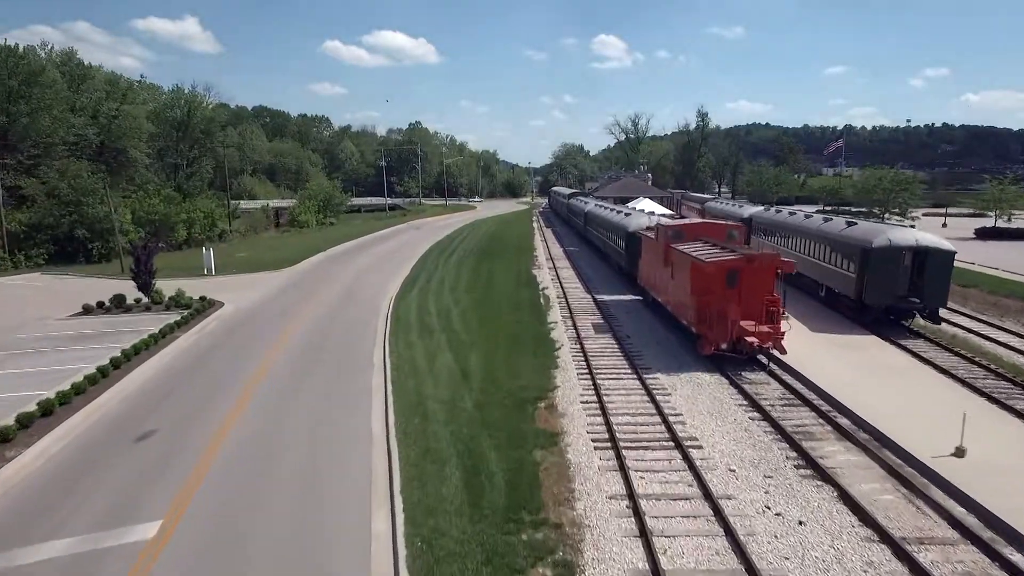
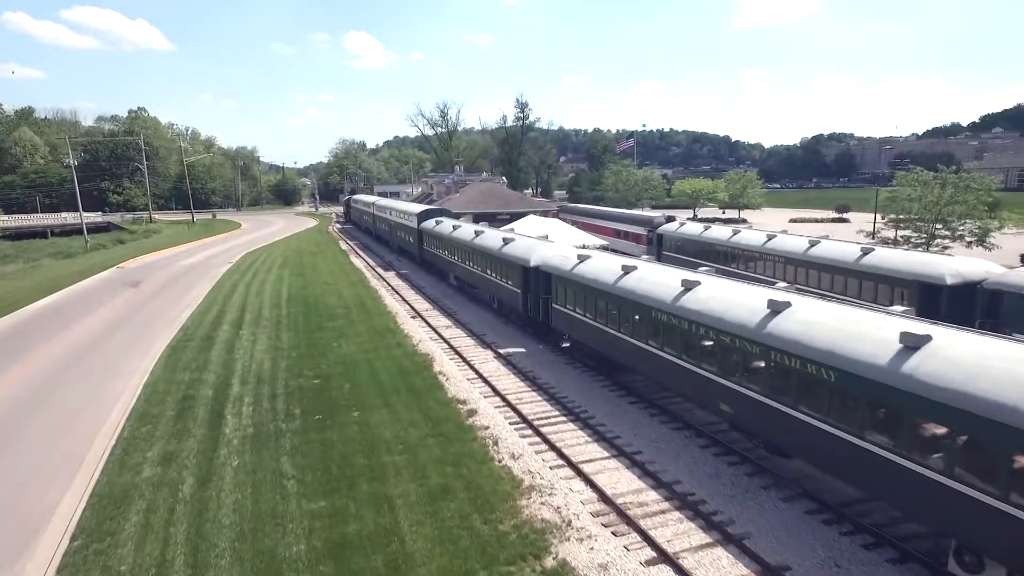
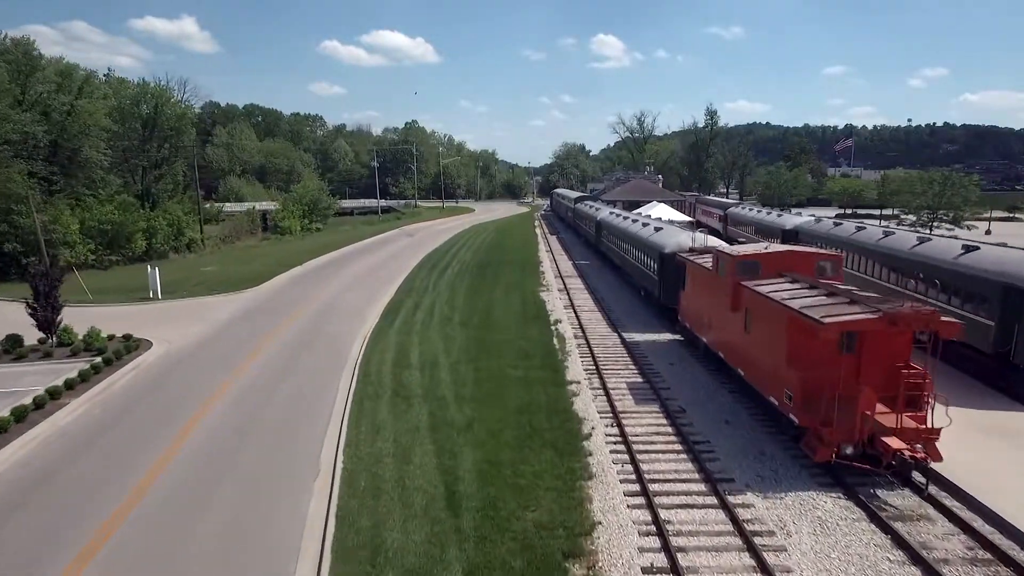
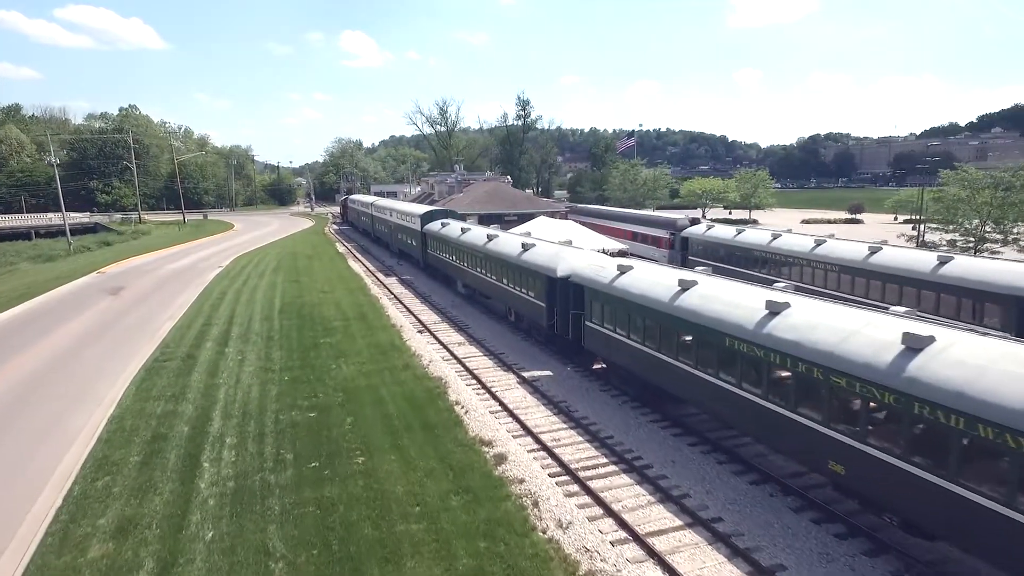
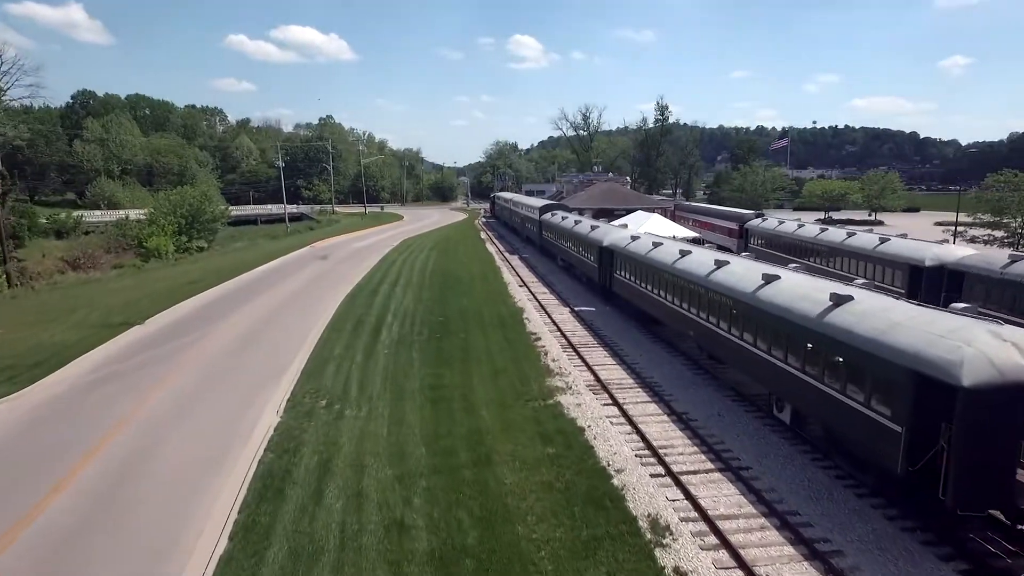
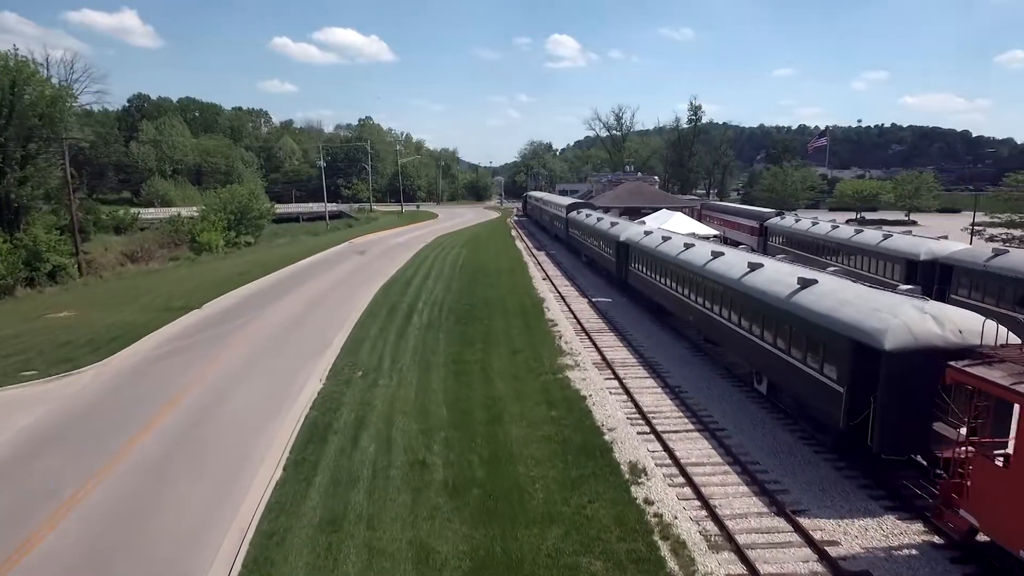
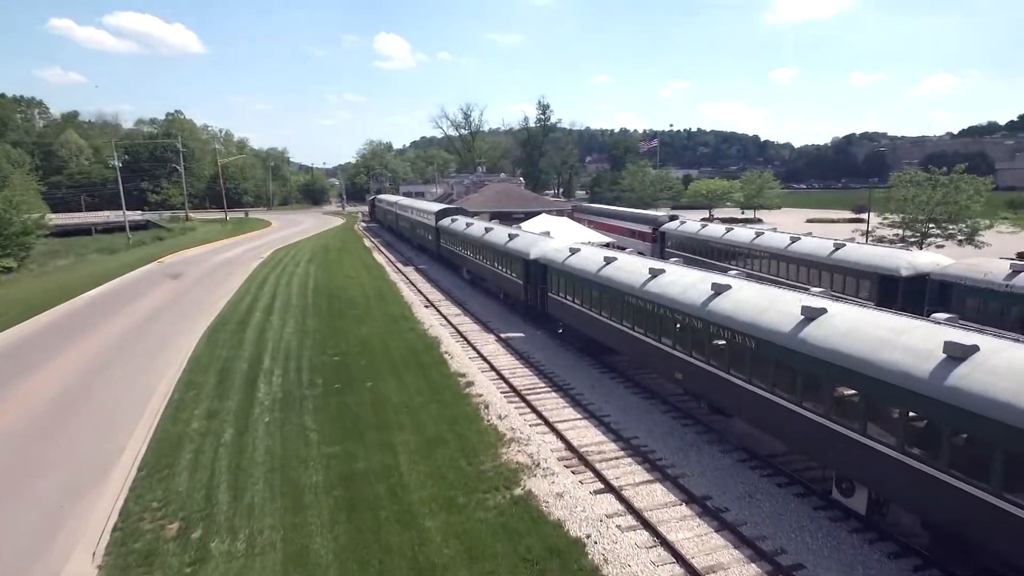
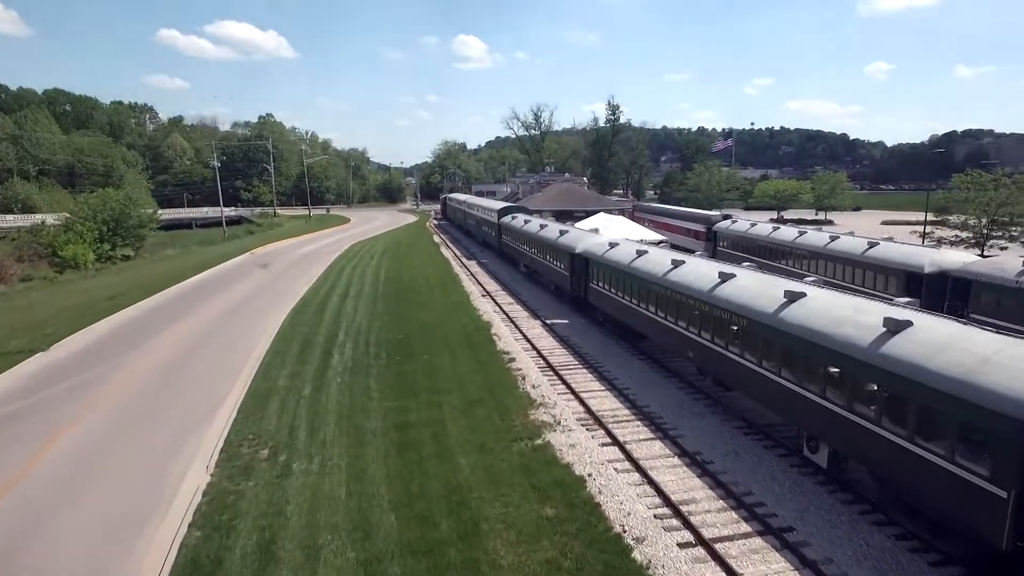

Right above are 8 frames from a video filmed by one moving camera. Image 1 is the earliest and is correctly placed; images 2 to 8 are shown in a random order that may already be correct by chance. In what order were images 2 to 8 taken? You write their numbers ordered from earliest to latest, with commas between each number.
3, 6, 5, 8, 7, 2, 4
